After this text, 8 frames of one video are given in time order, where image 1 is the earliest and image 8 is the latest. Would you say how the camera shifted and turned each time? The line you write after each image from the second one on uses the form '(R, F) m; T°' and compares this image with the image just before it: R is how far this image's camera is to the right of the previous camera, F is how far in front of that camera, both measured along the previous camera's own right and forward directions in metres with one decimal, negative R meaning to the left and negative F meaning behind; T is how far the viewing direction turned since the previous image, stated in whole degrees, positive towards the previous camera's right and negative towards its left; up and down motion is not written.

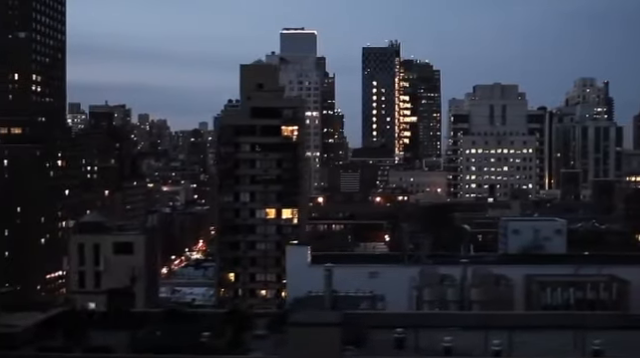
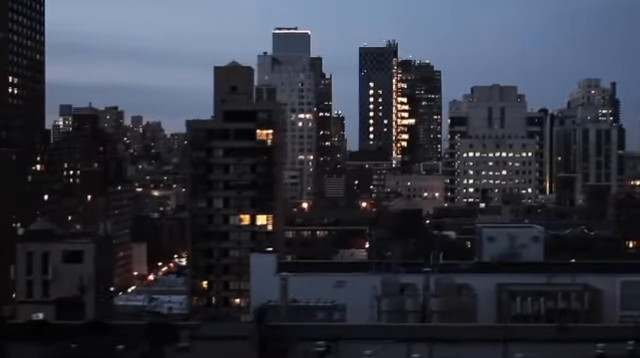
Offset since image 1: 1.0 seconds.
(+0.5, +0.2) m; -2°
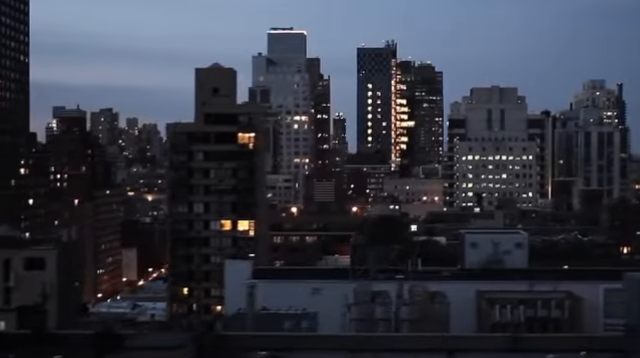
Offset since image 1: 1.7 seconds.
(+0.4, +0.2) m; -2°
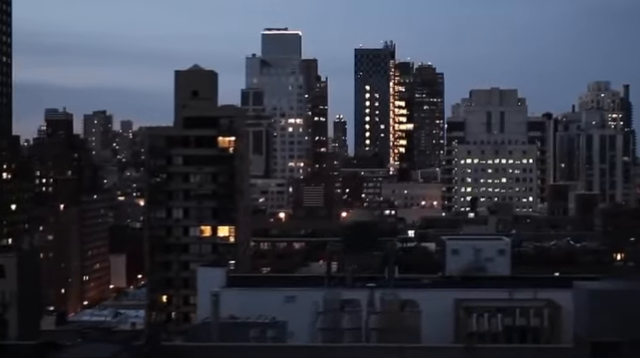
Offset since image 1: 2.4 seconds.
(+0.4, +0.2) m; -2°
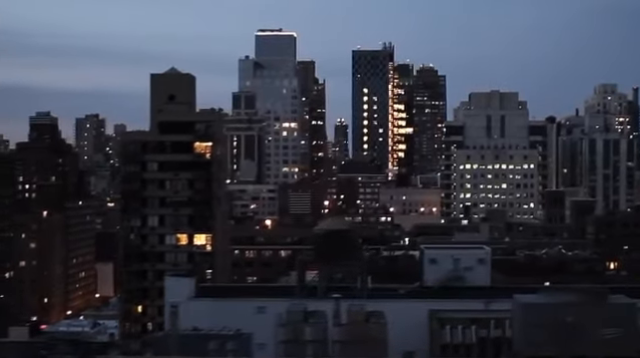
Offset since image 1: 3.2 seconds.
(+0.4, +0.3) m; -2°
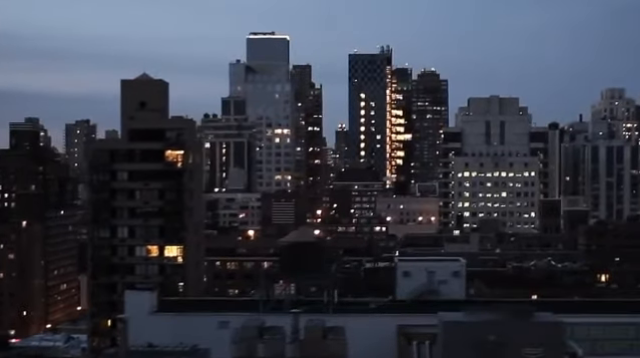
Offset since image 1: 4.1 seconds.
(+0.4, +0.3) m; -2°
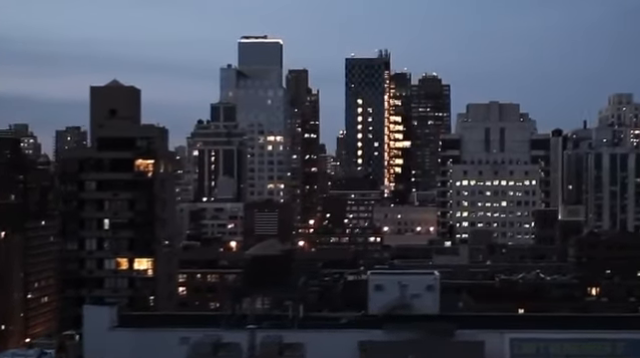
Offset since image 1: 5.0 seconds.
(+0.4, +0.3) m; -2°
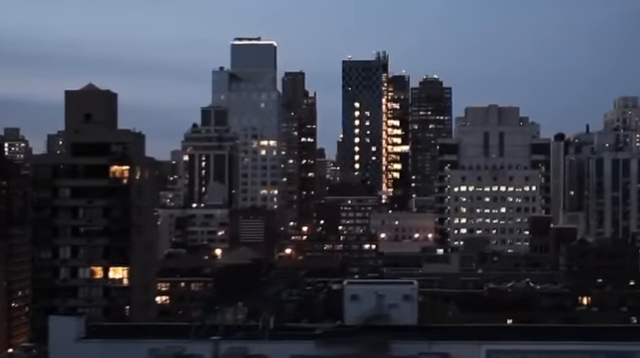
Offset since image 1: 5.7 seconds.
(+0.3, +0.3) m; -1°
